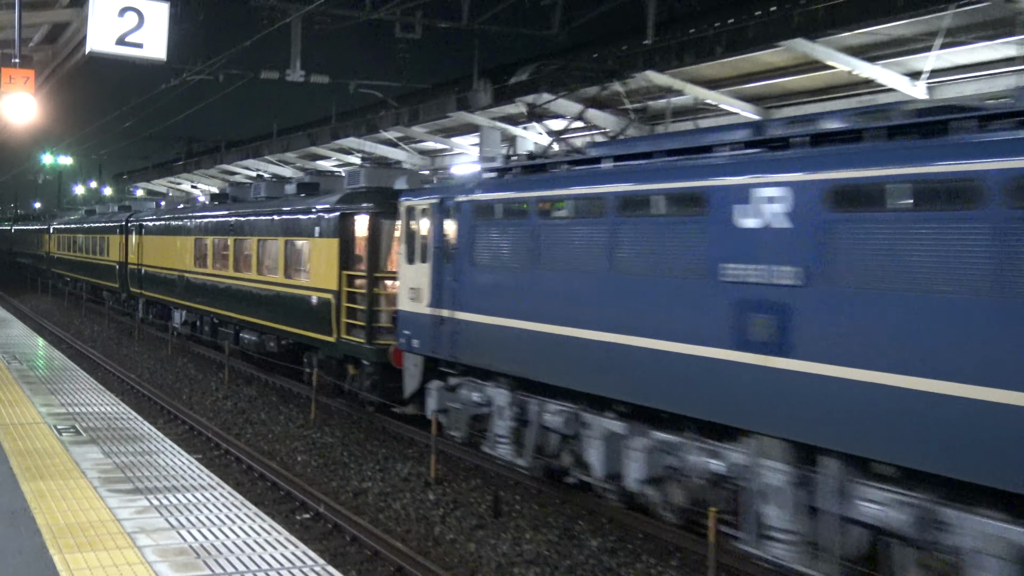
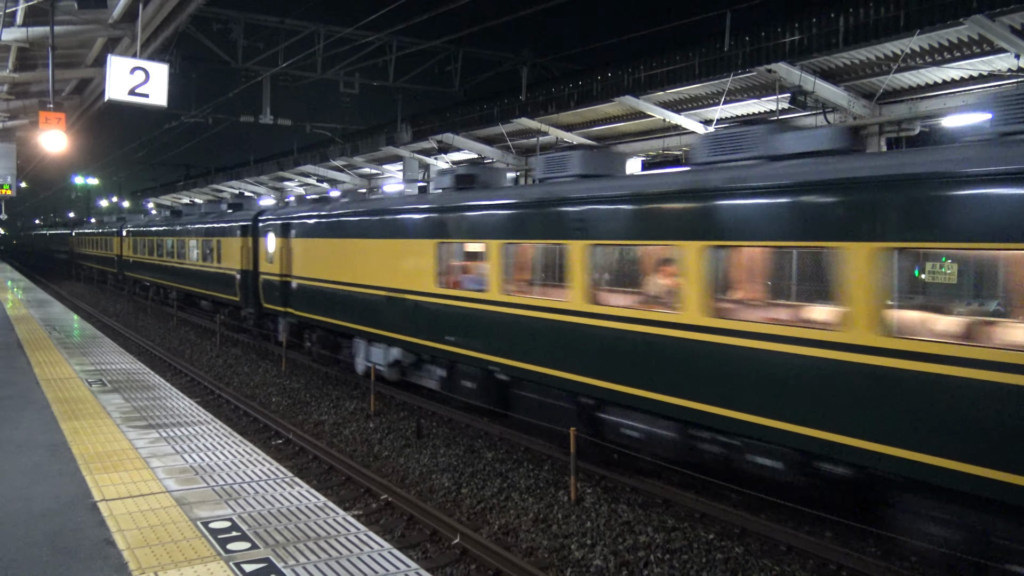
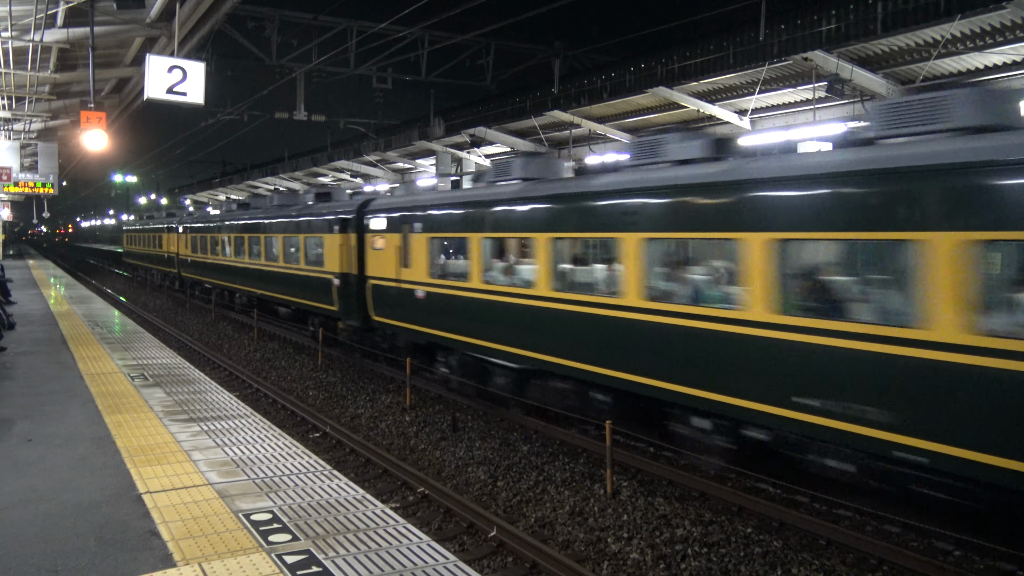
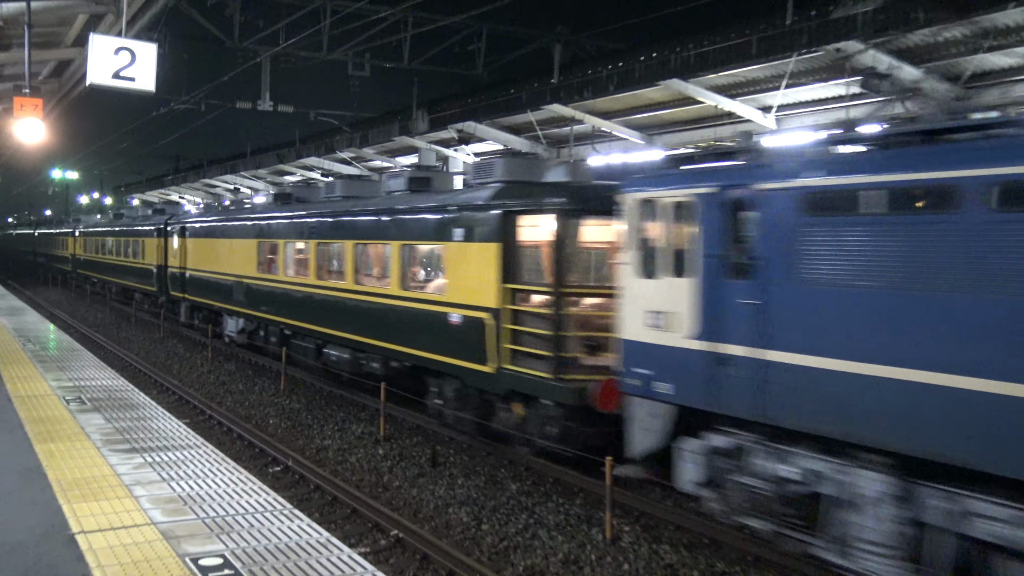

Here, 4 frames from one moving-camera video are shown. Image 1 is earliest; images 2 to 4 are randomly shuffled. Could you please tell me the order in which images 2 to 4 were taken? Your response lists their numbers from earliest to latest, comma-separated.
4, 2, 3
